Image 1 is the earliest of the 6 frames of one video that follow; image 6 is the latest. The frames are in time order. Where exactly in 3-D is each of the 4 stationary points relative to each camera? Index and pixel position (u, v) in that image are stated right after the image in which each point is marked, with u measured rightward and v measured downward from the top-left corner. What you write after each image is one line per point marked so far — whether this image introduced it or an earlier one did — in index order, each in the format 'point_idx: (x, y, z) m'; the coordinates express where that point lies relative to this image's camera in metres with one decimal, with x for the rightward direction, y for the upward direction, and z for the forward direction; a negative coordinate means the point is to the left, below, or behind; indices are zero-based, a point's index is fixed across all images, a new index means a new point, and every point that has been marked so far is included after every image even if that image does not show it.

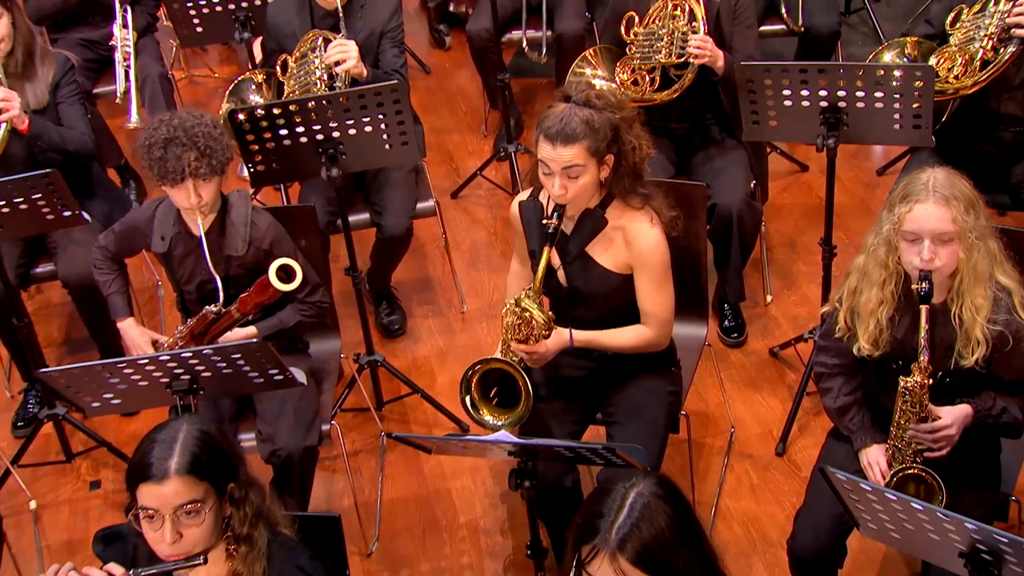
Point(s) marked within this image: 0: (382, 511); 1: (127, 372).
0: (-0.4, -0.7, +3.1) m
1: (-0.9, -0.2, +2.4) m
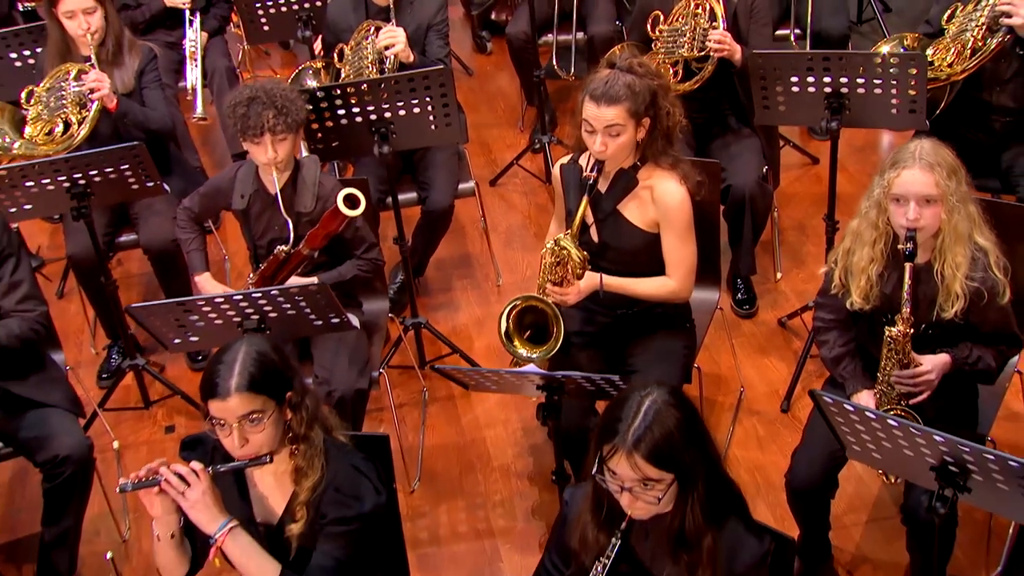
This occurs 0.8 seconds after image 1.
0: (-0.3, -0.6, +3.4) m
1: (-0.9, -0.1, +2.7) m
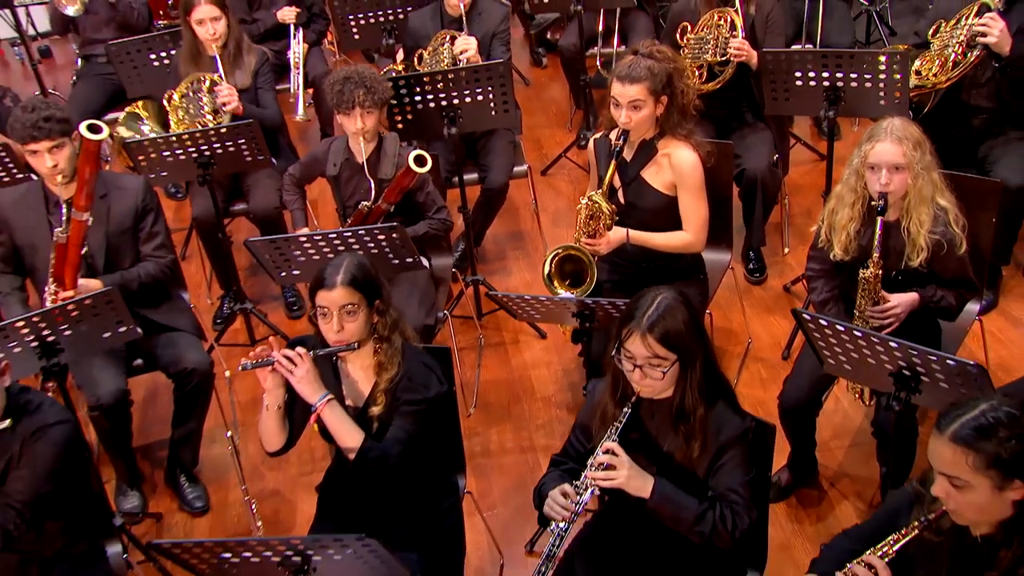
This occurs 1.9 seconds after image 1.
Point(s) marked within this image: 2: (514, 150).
0: (-0.1, -0.4, +4.1) m
1: (-0.7, +0.2, +3.4) m
2: (0.0, +0.6, +4.4) m
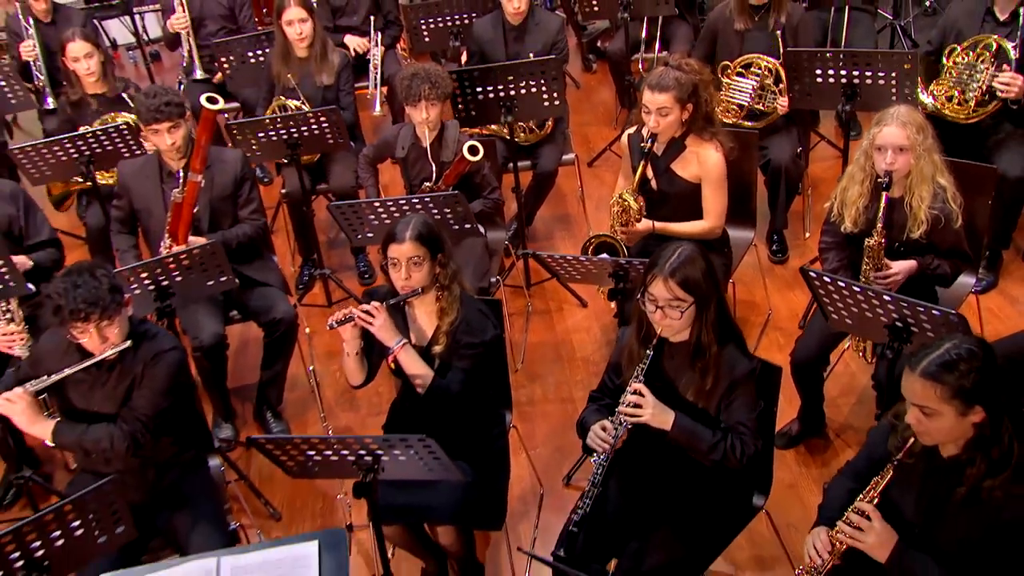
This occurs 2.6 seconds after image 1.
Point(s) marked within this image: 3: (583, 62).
0: (+0.1, -0.3, +4.6) m
1: (-0.5, +0.3, +4.0) m
2: (+0.3, +0.7, +4.9) m
3: (+0.4, +1.4, +6.2) m
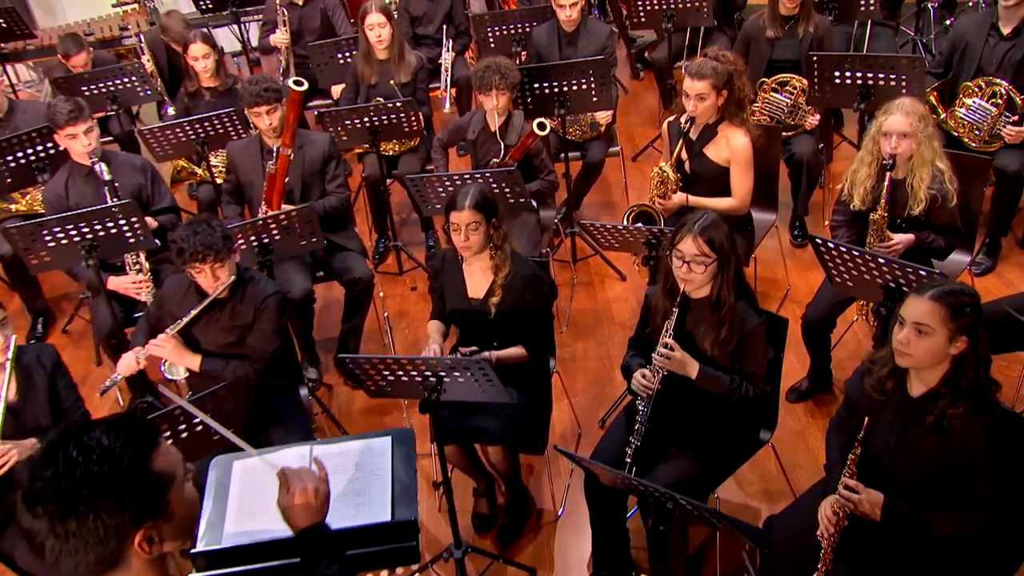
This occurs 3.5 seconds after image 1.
0: (+0.3, -0.1, +5.2) m
1: (-0.3, +0.5, +4.7) m
2: (+0.6, +0.9, +5.6) m
3: (+0.8, +1.5, +6.9) m
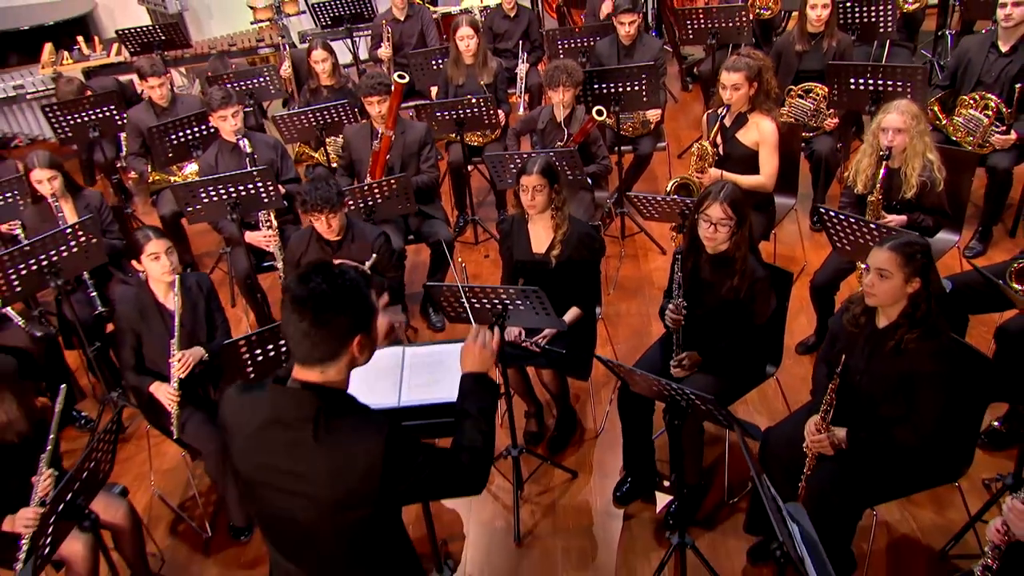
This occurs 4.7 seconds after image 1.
0: (+0.7, +0.1, +6.2) m
1: (0.0, +0.7, +5.8) m
2: (+1.0, +1.0, +6.6) m
3: (+1.4, +1.6, +7.9) m
